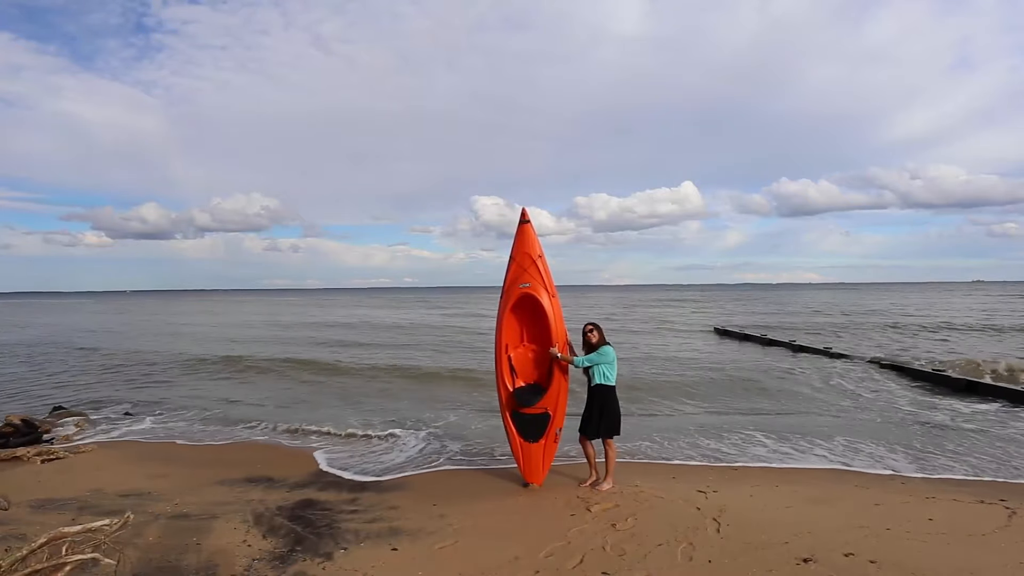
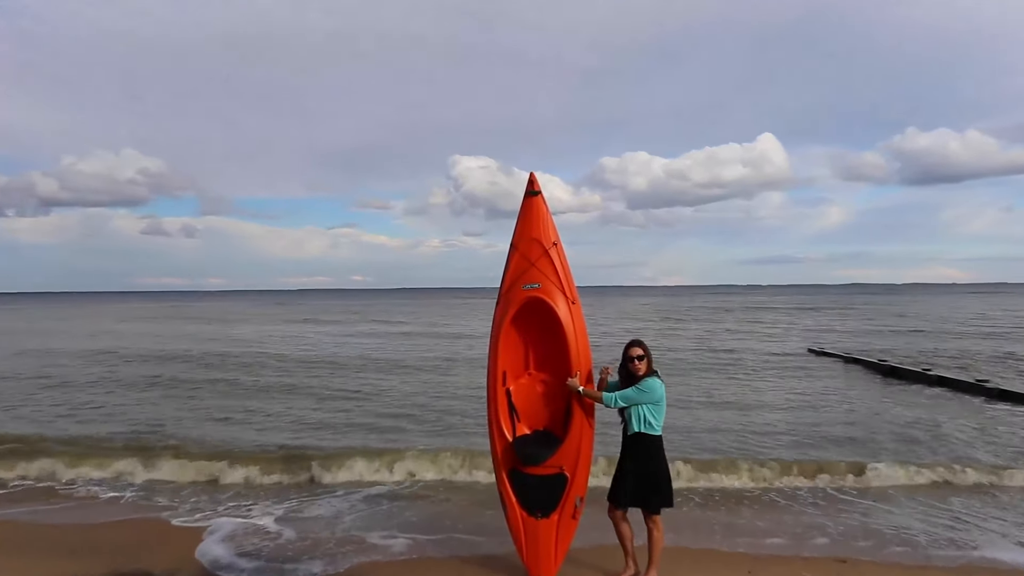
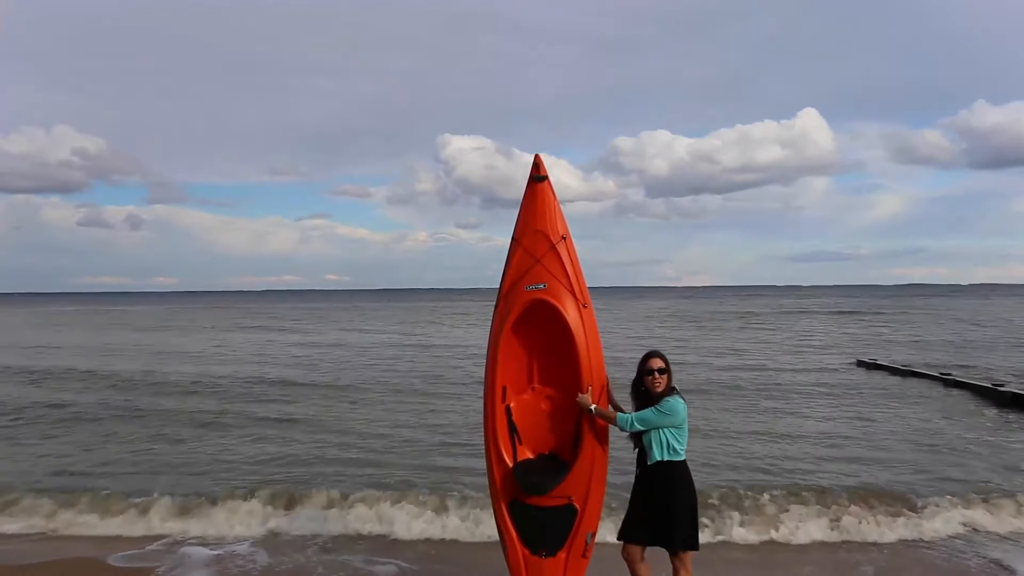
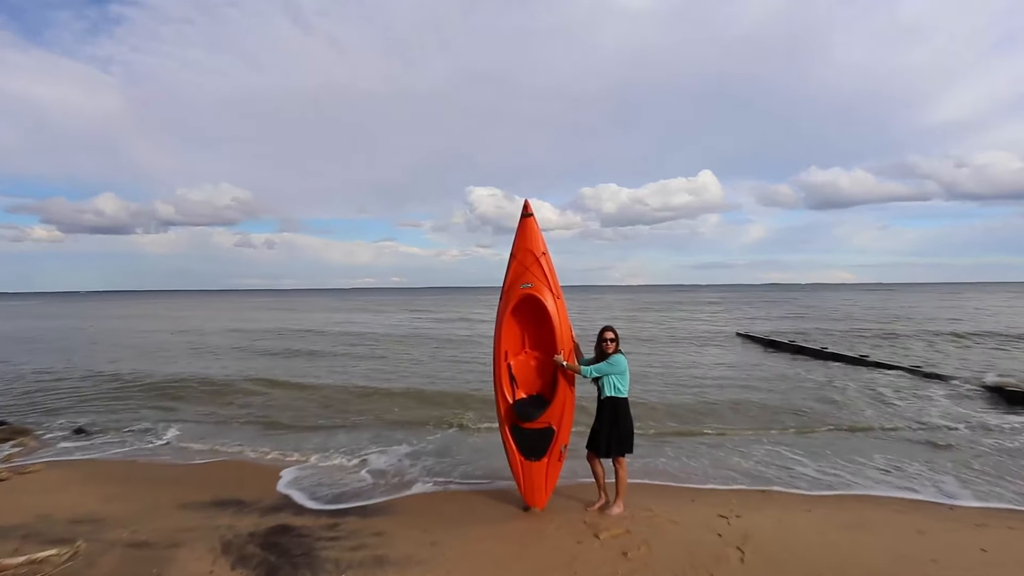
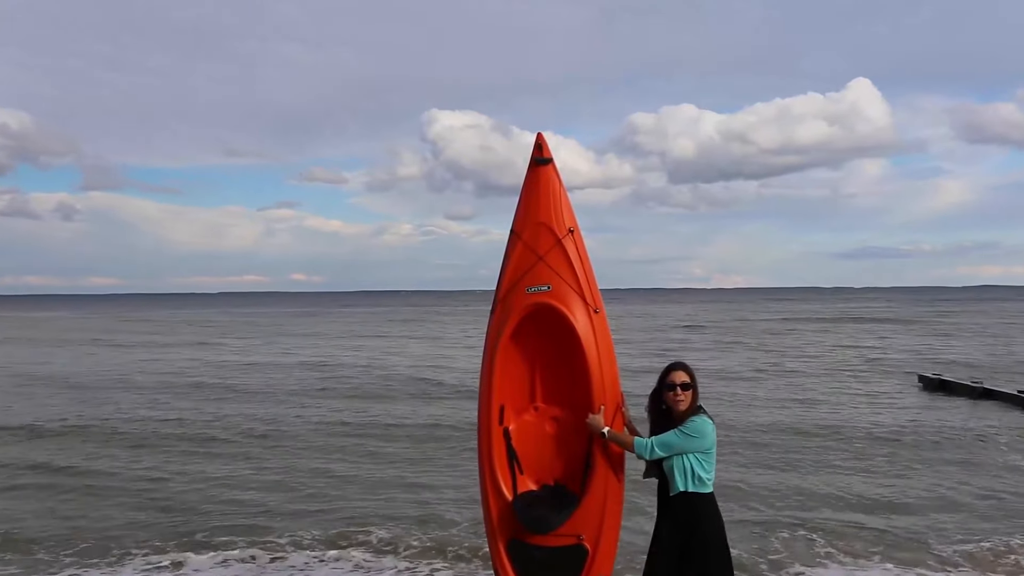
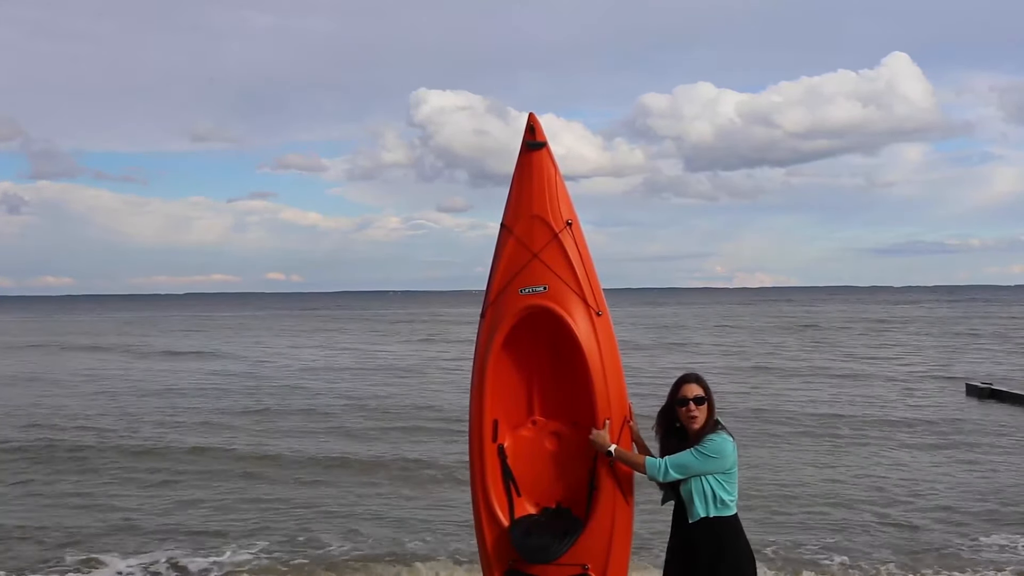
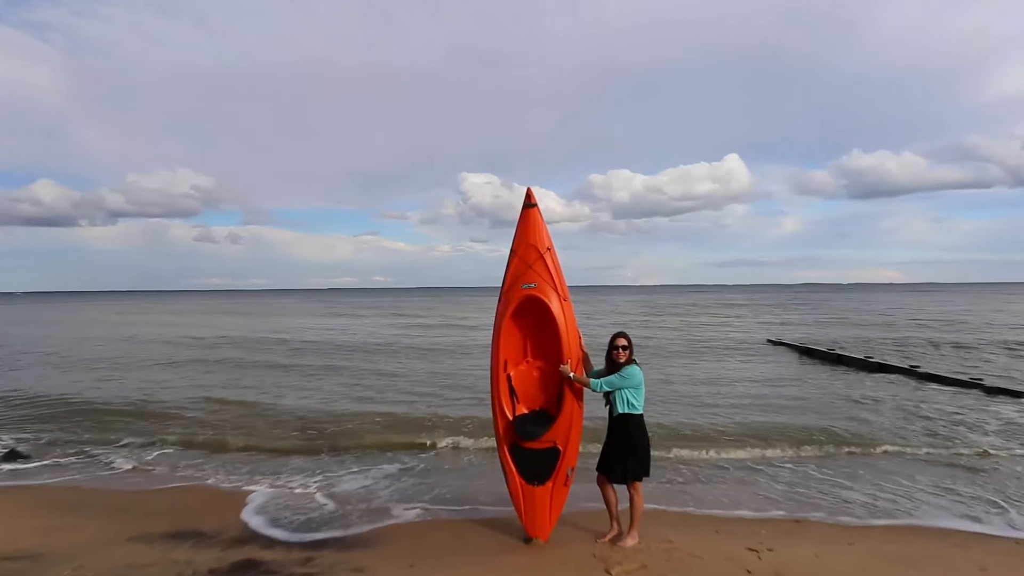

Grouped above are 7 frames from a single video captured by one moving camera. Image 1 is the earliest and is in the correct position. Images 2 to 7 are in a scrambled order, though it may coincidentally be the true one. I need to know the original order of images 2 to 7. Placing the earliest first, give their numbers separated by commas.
4, 7, 2, 3, 5, 6
